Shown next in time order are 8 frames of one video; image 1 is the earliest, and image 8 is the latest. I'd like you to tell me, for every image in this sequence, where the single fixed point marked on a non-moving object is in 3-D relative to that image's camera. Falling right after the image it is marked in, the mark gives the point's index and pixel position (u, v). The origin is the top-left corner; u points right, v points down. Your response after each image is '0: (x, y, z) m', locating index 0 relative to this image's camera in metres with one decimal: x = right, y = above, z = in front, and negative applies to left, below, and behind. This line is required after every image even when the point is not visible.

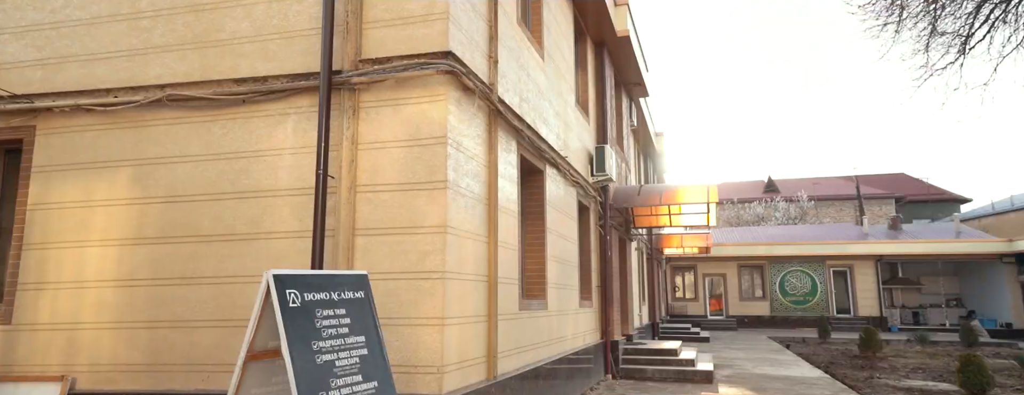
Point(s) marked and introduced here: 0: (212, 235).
0: (-2.3, -0.3, +5.4) m
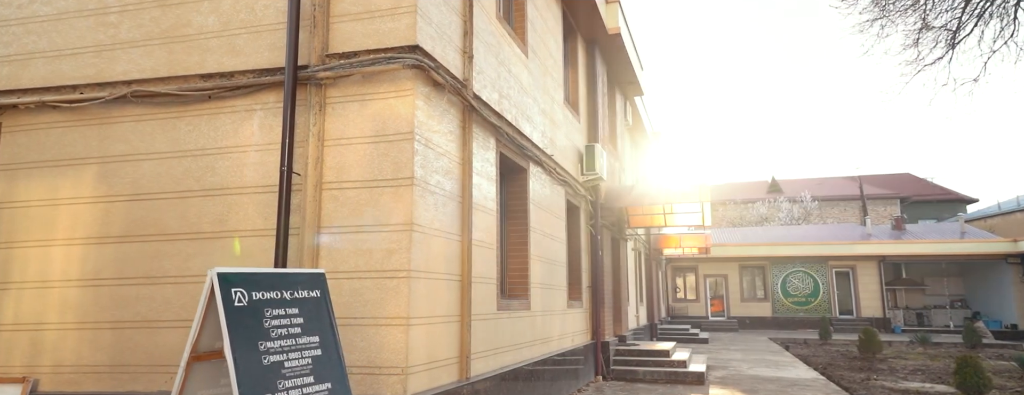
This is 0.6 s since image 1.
0: (-2.6, -0.3, +5.3) m
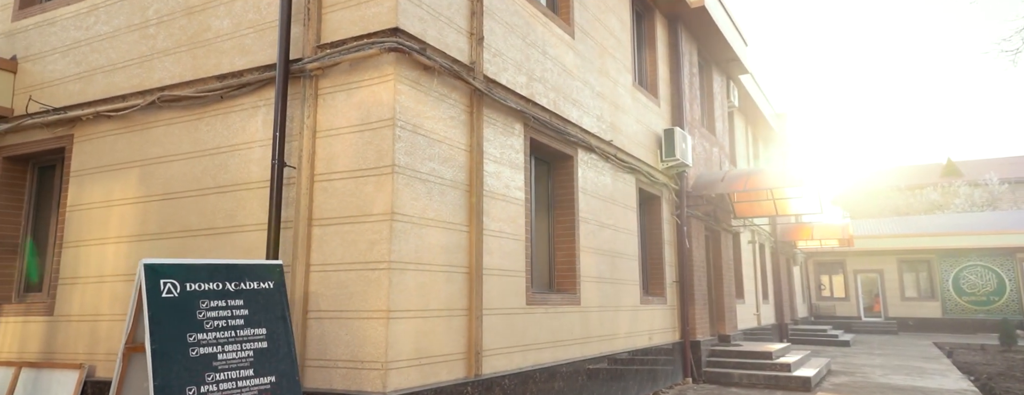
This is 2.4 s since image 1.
0: (-2.5, -0.3, +5.5) m
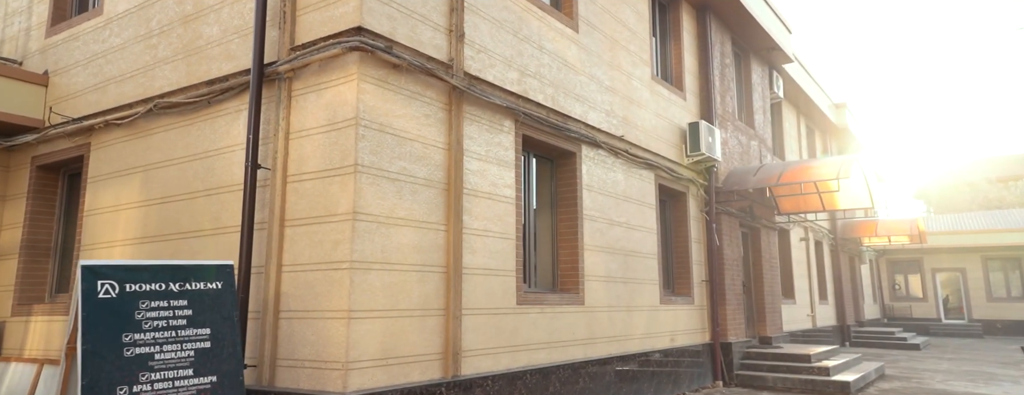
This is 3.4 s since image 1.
0: (-2.7, -0.3, +5.6) m
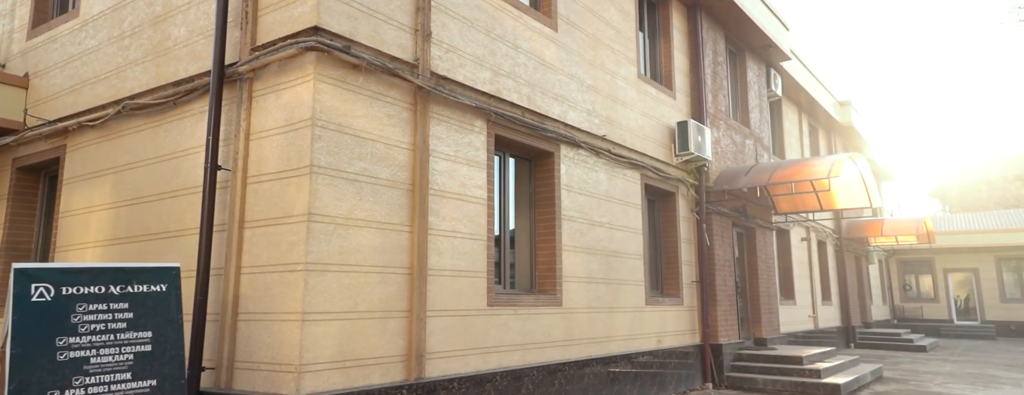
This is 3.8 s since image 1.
0: (-2.9, -0.3, +5.6) m
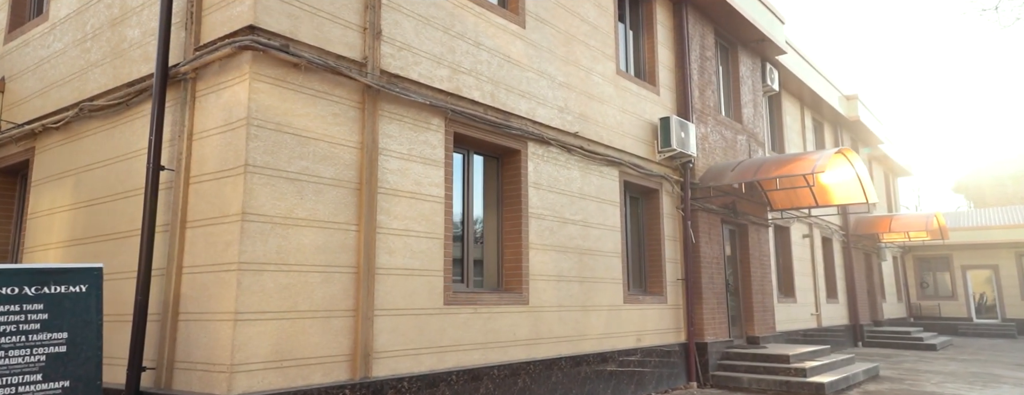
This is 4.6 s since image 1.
0: (-3.3, -0.3, +5.7) m
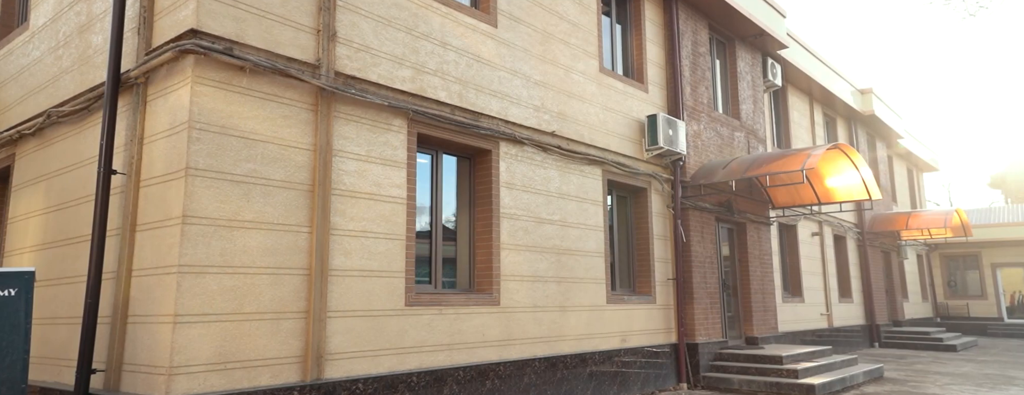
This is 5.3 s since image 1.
0: (-3.7, -0.3, +5.8) m
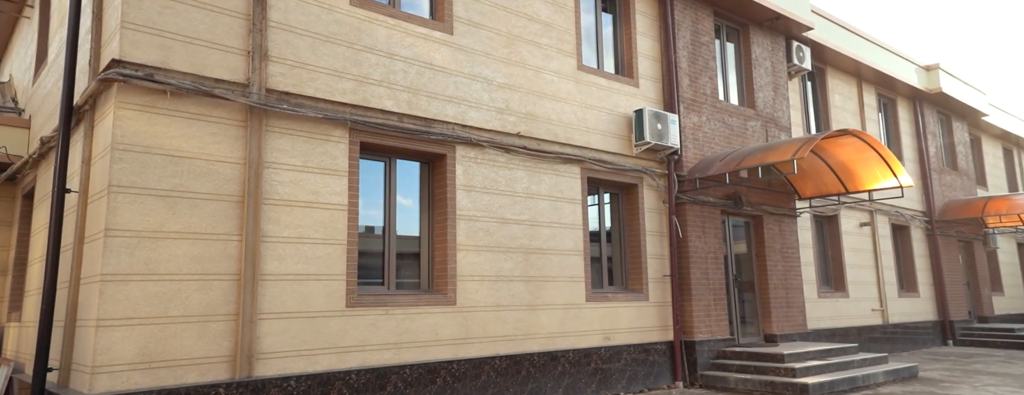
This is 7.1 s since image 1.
0: (-4.3, -0.5, +6.5) m
